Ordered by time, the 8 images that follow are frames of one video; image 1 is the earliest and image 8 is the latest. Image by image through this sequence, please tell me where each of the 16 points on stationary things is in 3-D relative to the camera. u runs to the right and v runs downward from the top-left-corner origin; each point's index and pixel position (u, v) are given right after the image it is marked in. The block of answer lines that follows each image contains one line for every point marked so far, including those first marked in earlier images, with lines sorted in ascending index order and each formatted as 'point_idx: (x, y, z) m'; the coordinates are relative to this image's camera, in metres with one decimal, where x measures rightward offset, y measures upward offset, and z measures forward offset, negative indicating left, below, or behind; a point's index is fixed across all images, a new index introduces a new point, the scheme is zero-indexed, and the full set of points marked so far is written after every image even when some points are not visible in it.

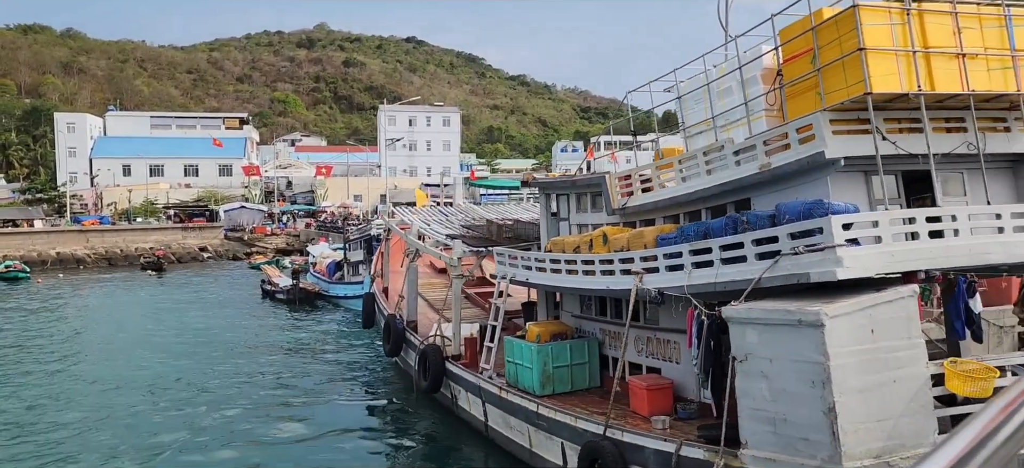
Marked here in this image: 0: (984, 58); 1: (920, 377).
0: (+4.8, +1.8, +6.9) m
1: (+3.7, -1.3, +6.1) m
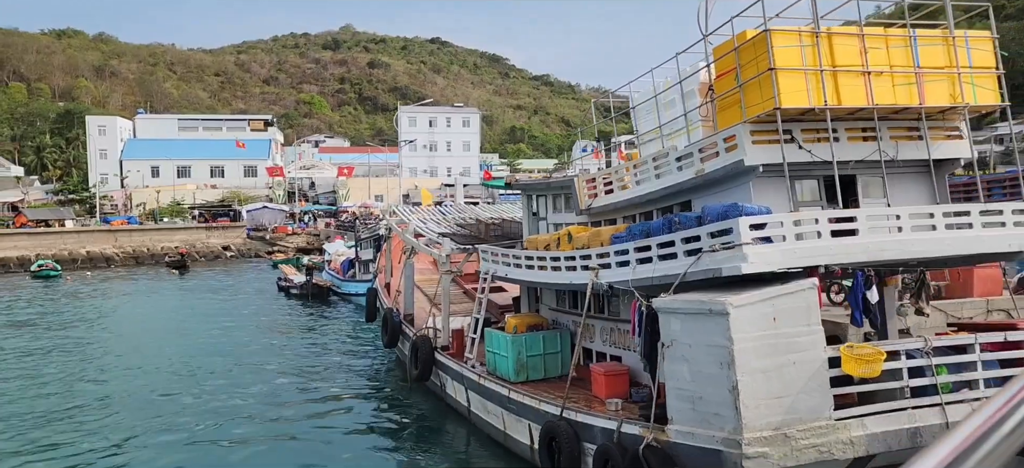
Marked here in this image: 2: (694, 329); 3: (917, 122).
0: (+4.2, +1.8, +7.7) m
1: (+3.1, -1.3, +6.9) m
2: (+1.9, -1.0, +7.2) m
3: (+5.0, +1.4, +8.3) m
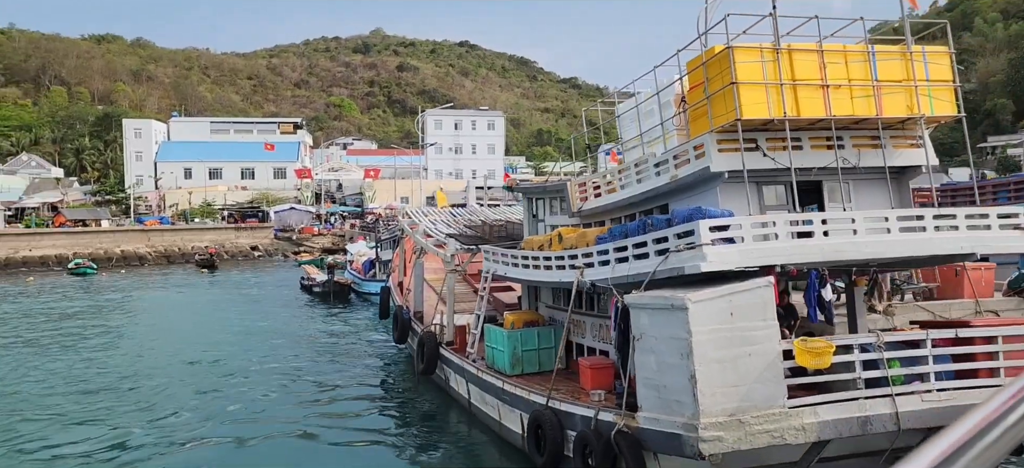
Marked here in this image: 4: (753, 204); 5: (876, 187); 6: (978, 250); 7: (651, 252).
0: (+4.0, +1.8, +8.2) m
1: (+2.9, -1.3, +7.5) m
2: (+1.7, -1.0, +7.8) m
3: (+4.8, +1.3, +8.8) m
4: (+3.1, +0.4, +8.6) m
5: (+4.8, +0.6, +9.0) m
6: (+5.6, -0.2, +8.1) m
7: (+1.7, -0.2, +8.5) m
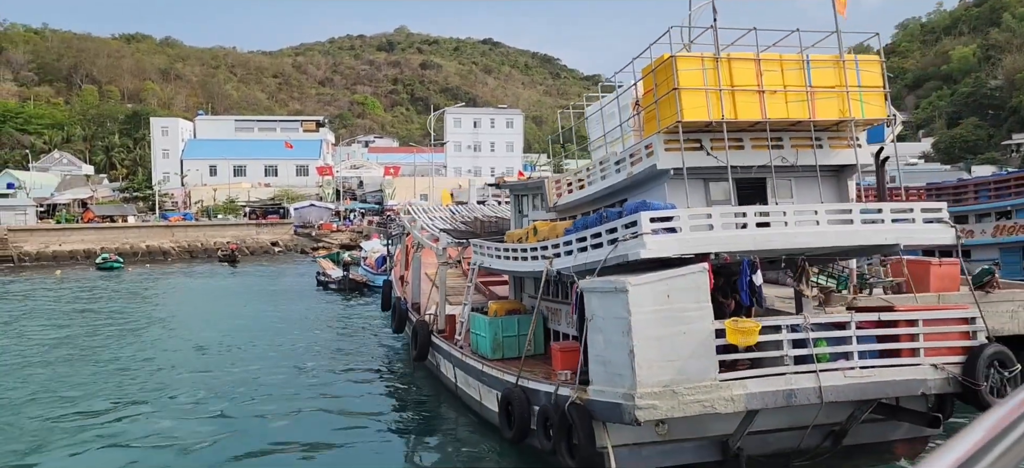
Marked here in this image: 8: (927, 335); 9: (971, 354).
0: (+3.6, +1.9, +9.0) m
1: (+2.4, -1.2, +8.3) m
2: (+1.2, -0.9, +8.7) m
3: (+4.3, +1.4, +9.6) m
4: (+2.7, +0.5, +9.5) m
5: (+4.4, +0.7, +9.7) m
6: (+5.1, -0.1, +8.9) m
7: (+1.3, -0.1, +9.4) m
8: (+5.5, -1.3, +9.0) m
9: (+6.1, -1.6, +9.0) m
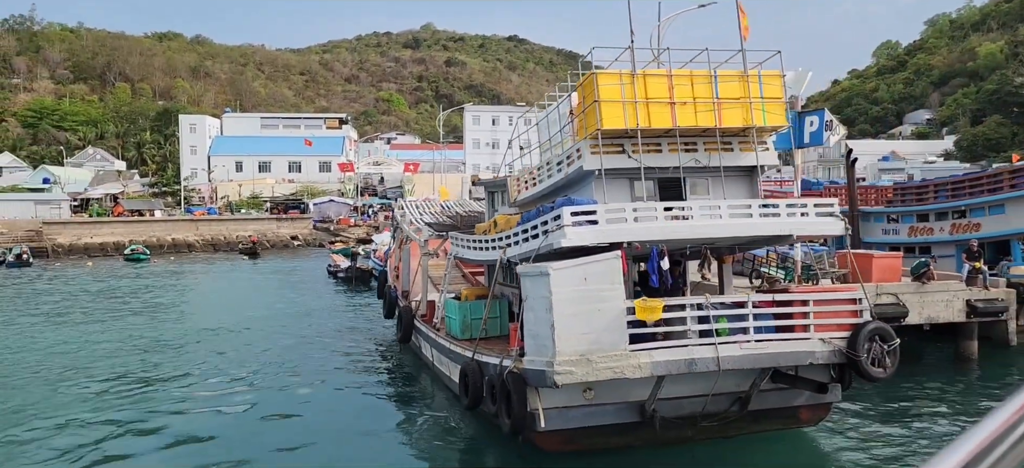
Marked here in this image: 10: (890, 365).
0: (+2.7, +2.0, +10.3) m
1: (+1.5, -1.1, +9.7) m
2: (+0.3, -0.8, +10.1) m
3: (+3.5, +1.5, +10.9) m
4: (+1.8, +0.6, +10.8) m
5: (+3.6, +0.8, +11.1) m
6: (+4.3, 0.0, +10.2) m
7: (+0.4, 0.0, +10.8) m
8: (+4.6, -1.2, +10.3) m
9: (+5.2, -1.5, +10.3) m
10: (+5.7, -2.0, +10.4) m
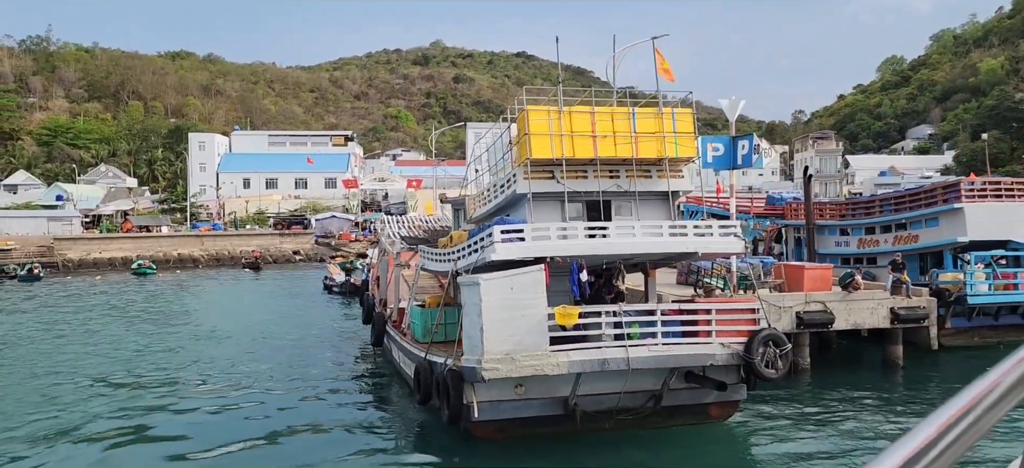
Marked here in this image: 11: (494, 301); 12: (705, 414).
0: (+1.7, +1.8, +11.8) m
1: (+0.4, -1.3, +11.2) m
2: (-0.7, -1.0, +11.6) m
3: (+2.4, +1.3, +12.4) m
4: (+0.8, +0.4, +12.3) m
5: (+2.5, +0.6, +12.5) m
6: (+3.2, -0.2, +11.6) m
7: (-0.6, -0.2, +12.3) m
8: (+3.6, -1.4, +11.7) m
9: (+4.1, -1.7, +11.6) m
10: (+4.7, -2.2, +11.8) m
11: (-0.3, -1.1, +11.1) m
12: (+3.6, -3.3, +12.6) m
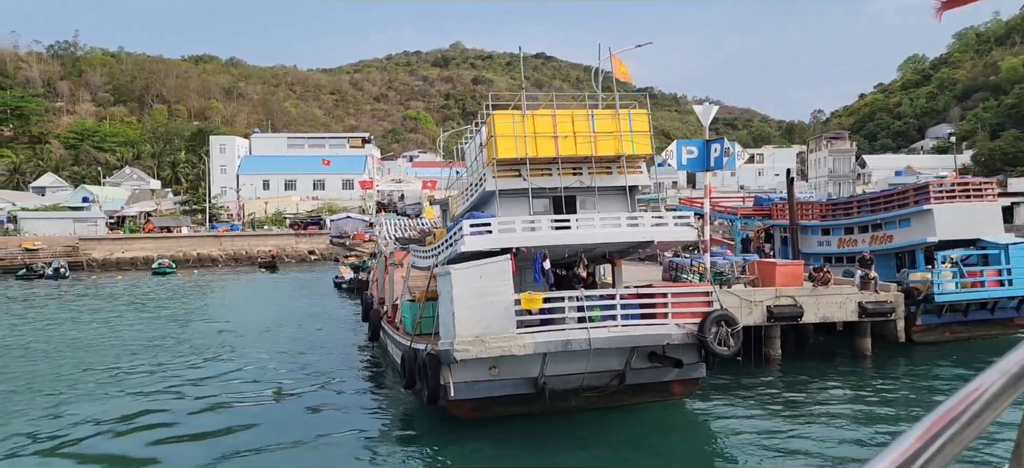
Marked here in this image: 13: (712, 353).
0: (+1.1, +1.8, +12.8) m
1: (-0.1, -1.2, +12.2) m
2: (-1.3, -0.9, +12.6) m
3: (+1.9, +1.4, +13.3) m
4: (+0.2, +0.5, +13.3) m
5: (+2.0, +0.7, +13.5) m
6: (+2.6, -0.1, +12.5) m
7: (-1.2, -0.2, +13.3) m
8: (+3.0, -1.4, +12.6) m
9: (+3.6, -1.6, +12.6) m
10: (+4.1, -2.1, +12.7) m
11: (-0.8, -1.0, +12.1) m
12: (+3.1, -3.3, +13.6) m
13: (+3.7, -2.3, +12.4) m
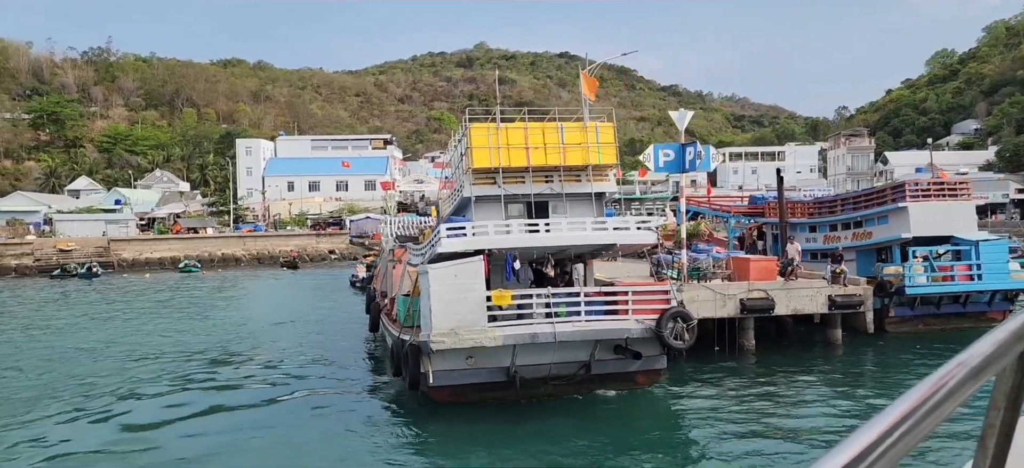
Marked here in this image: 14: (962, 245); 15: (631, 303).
0: (+0.6, +1.9, +13.9) m
1: (-0.7, -1.2, +13.4) m
2: (-1.8, -0.9, +13.9) m
3: (+1.4, +1.4, +14.5) m
4: (-0.3, +0.5, +14.5) m
5: (+1.5, +0.7, +14.6) m
6: (+2.1, -0.1, +13.6) m
7: (-1.7, -0.1, +14.6) m
8: (+2.5, -1.3, +13.7) m
9: (+3.1, -1.6, +13.6) m
10: (+3.6, -2.1, +13.7) m
11: (-1.4, -1.0, +13.4) m
12: (+2.6, -3.2, +14.7) m
13: (+3.1, -2.2, +13.5) m
14: (+13.1, -0.3, +19.7) m
15: (+2.4, -1.4, +13.7) m
